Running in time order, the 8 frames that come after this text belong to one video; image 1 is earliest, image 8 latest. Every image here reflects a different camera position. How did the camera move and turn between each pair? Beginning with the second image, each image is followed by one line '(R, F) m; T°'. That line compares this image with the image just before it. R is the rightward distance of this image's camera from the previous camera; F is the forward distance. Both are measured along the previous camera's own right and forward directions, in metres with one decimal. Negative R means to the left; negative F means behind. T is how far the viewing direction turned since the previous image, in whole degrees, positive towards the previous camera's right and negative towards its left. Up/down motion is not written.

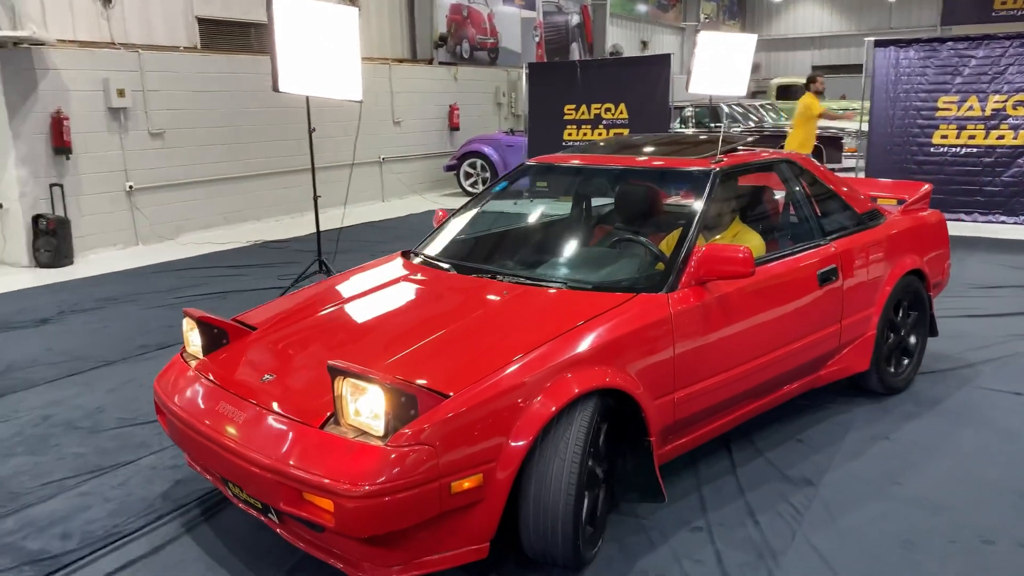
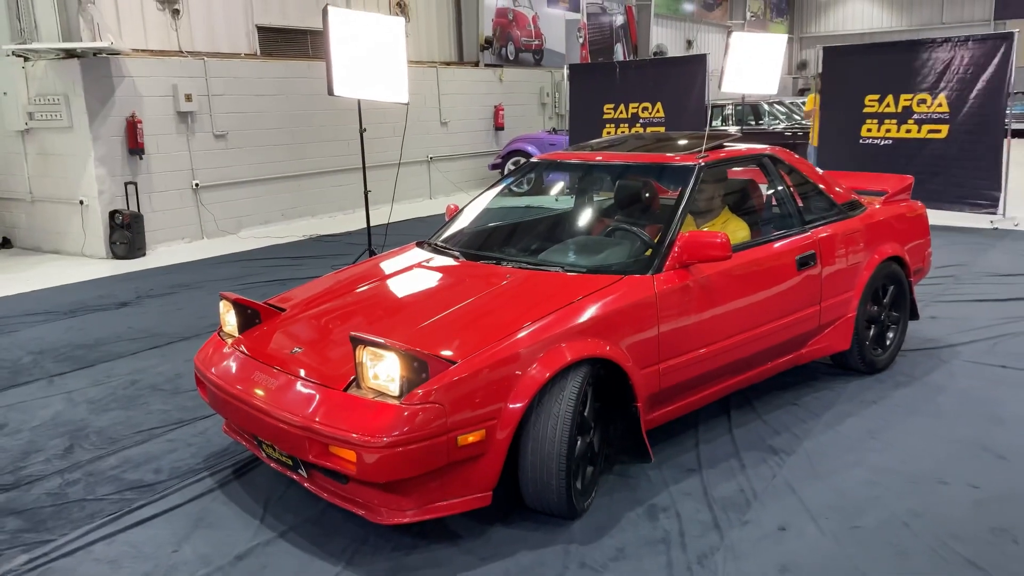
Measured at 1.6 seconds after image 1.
(+0.1, -0.4) m; -3°
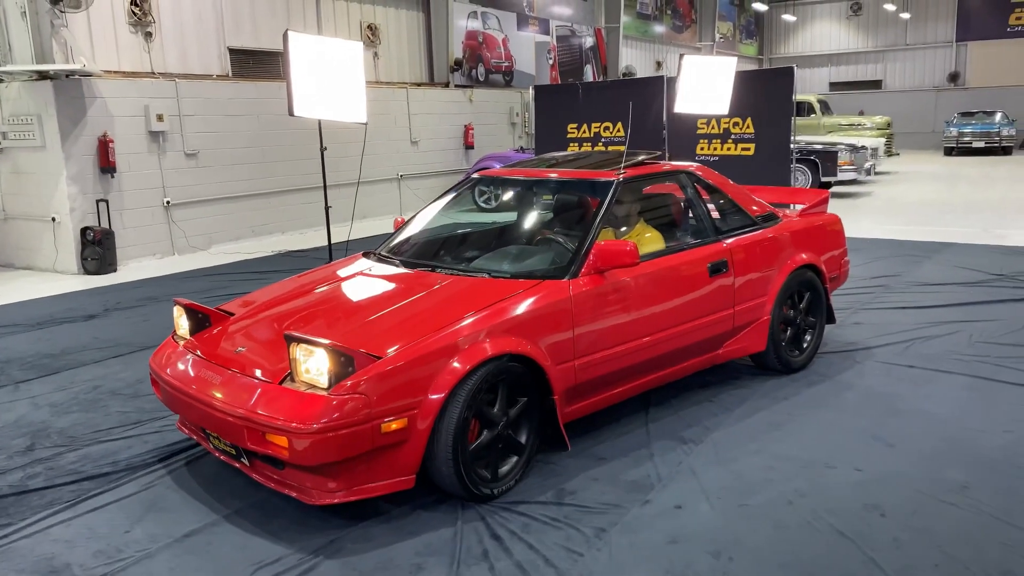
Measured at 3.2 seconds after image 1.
(+0.2, -0.3) m; +1°
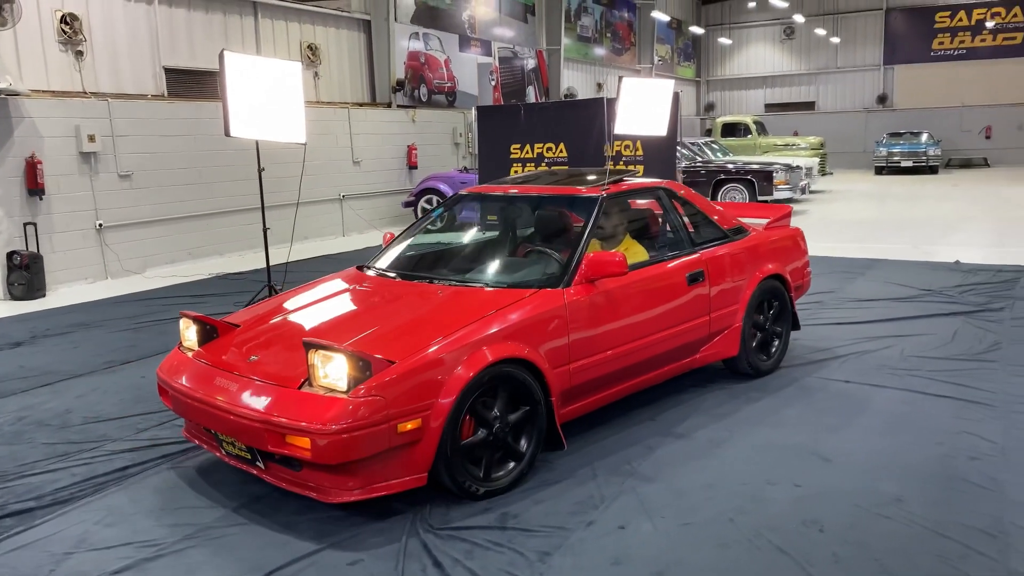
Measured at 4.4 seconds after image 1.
(0.0, 0.0) m; +4°
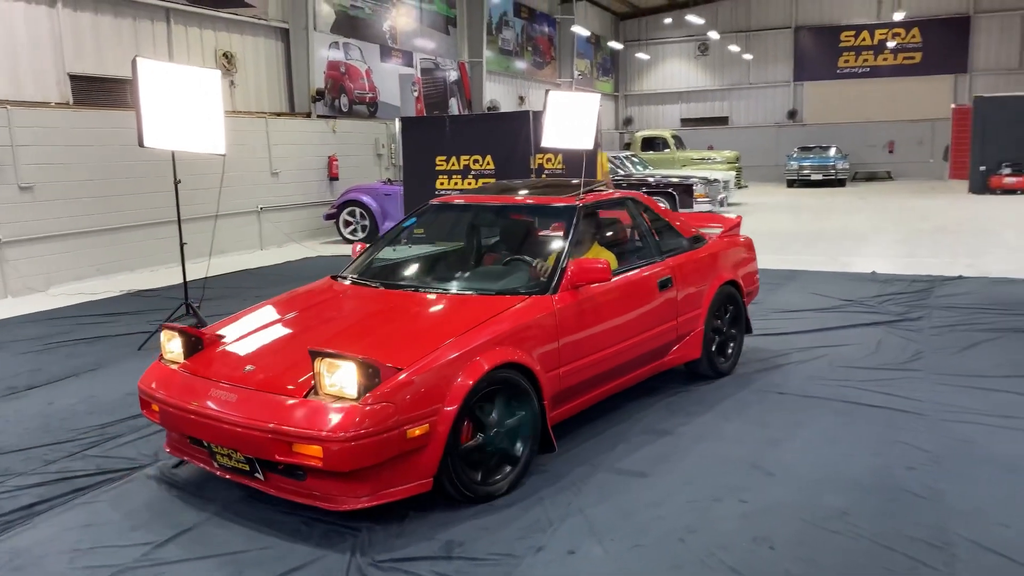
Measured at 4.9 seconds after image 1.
(-0.1, +0.1) m; +5°
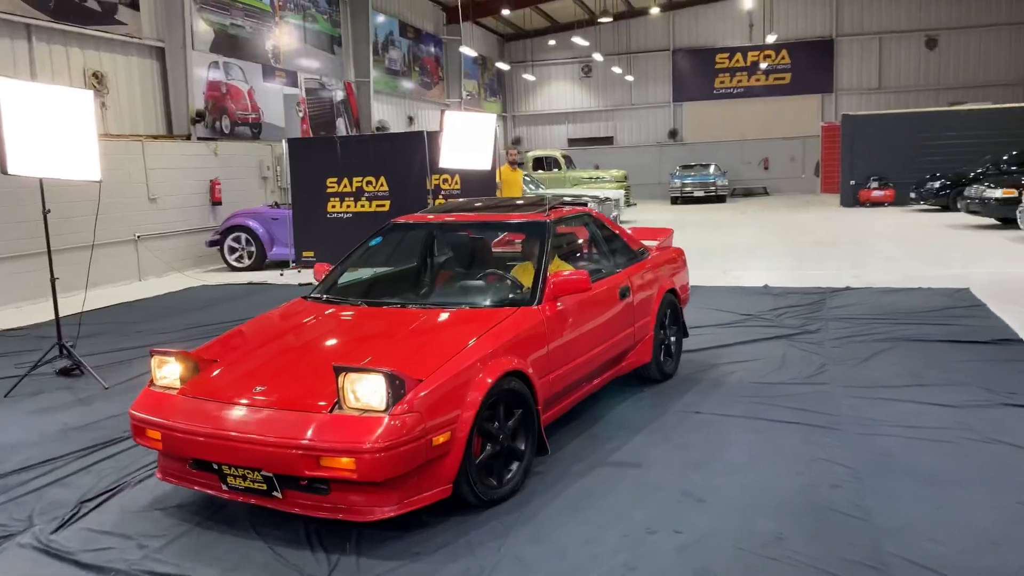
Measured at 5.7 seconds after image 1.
(-0.1, +0.2) m; +7°
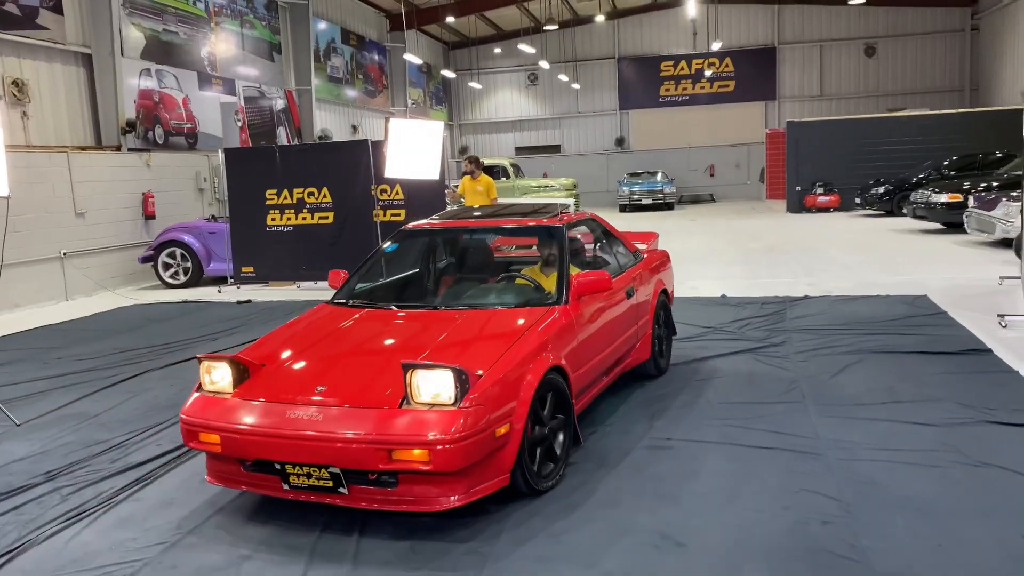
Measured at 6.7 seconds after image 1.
(0.0, +0.4) m; +3°
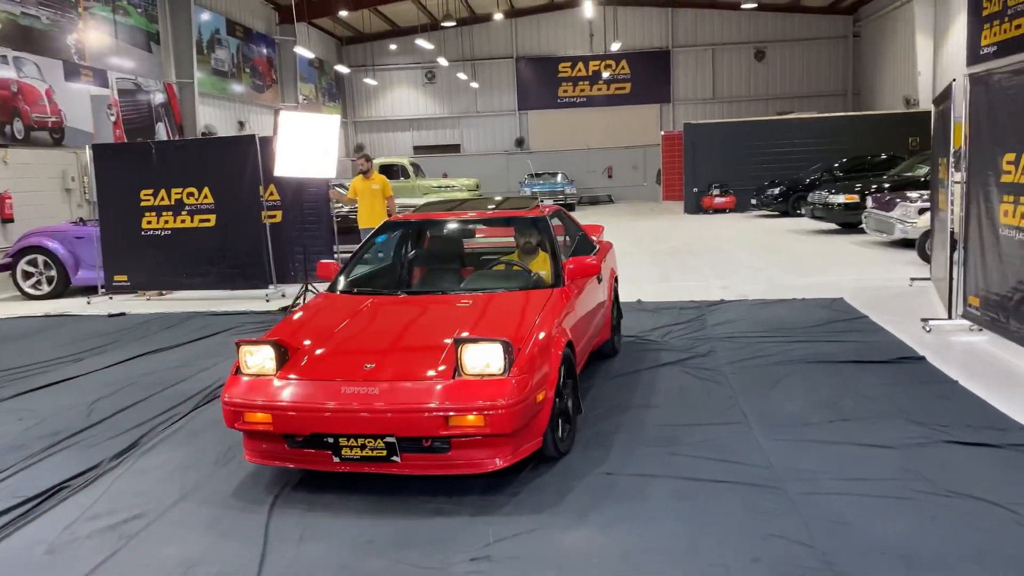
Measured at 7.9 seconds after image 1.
(-0.1, +0.6) m; +7°
